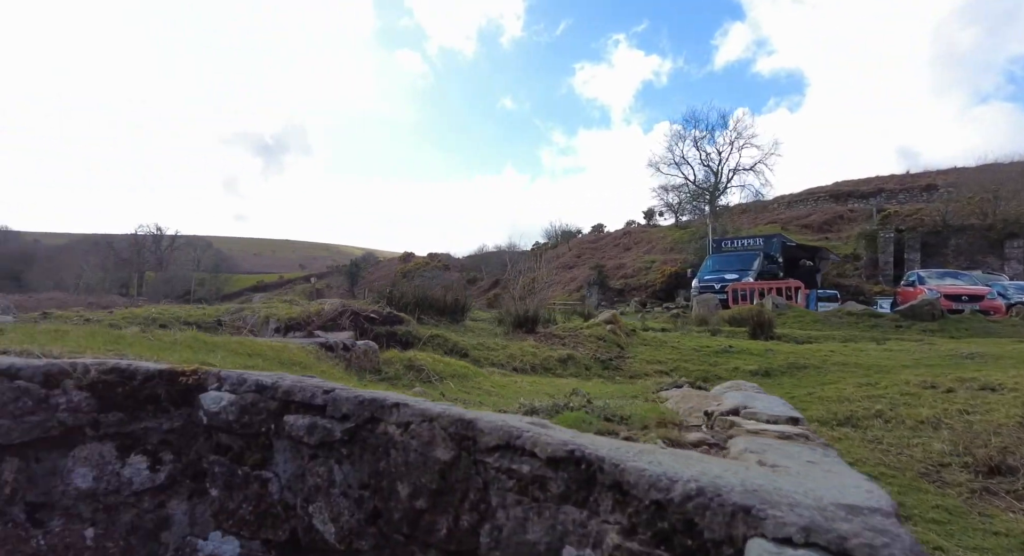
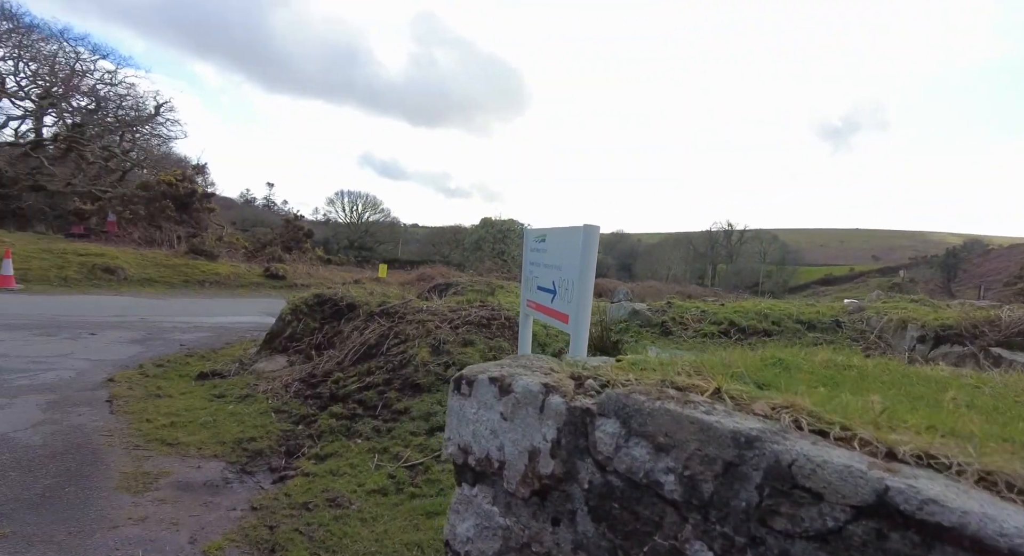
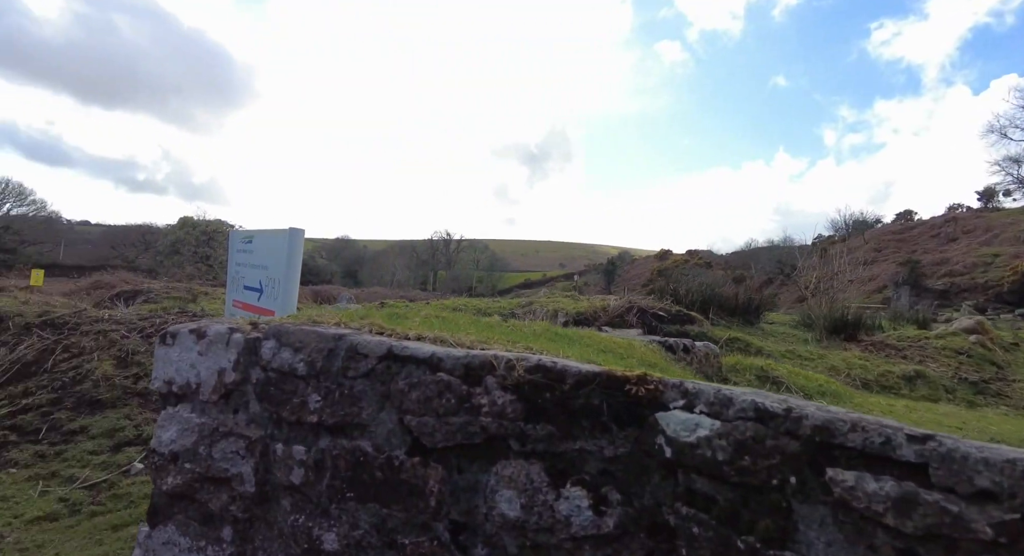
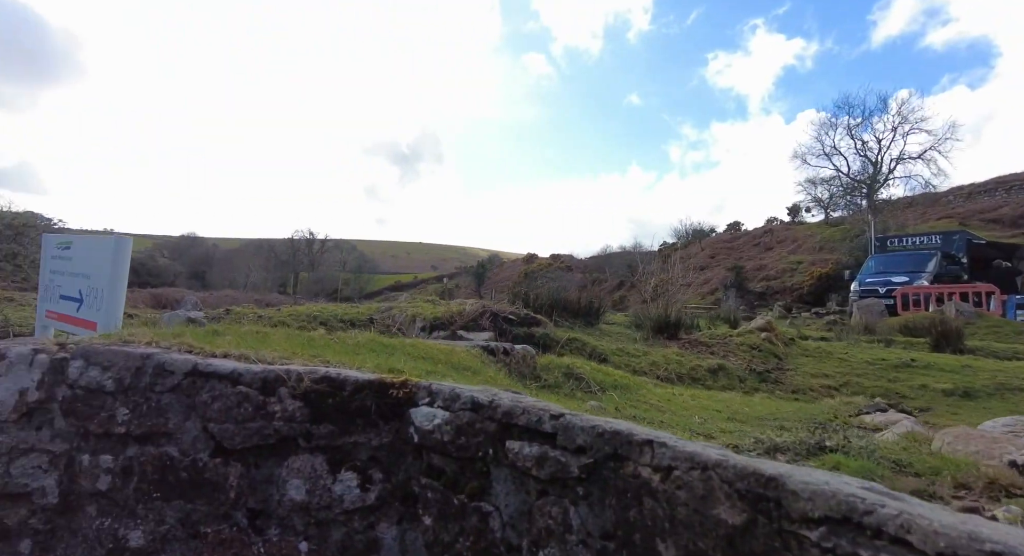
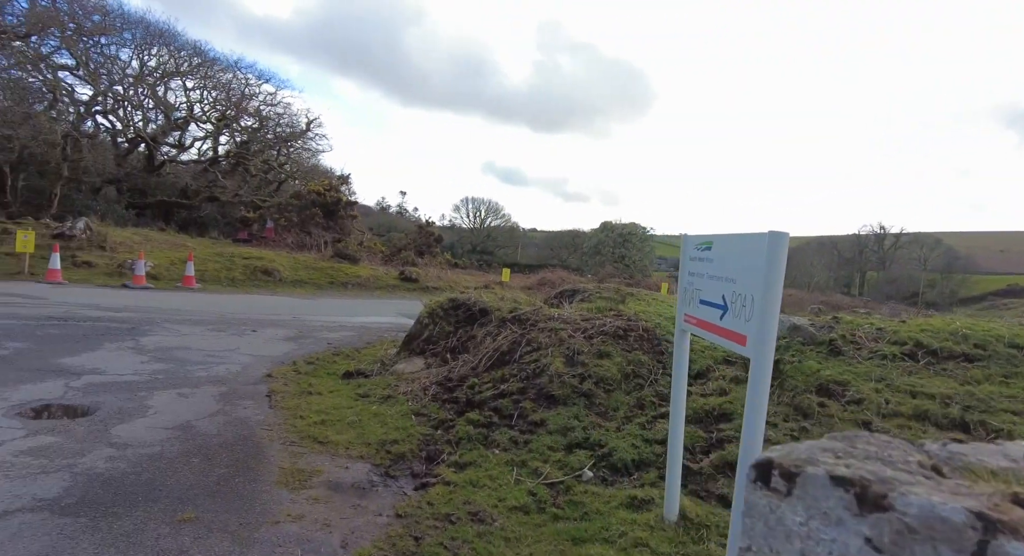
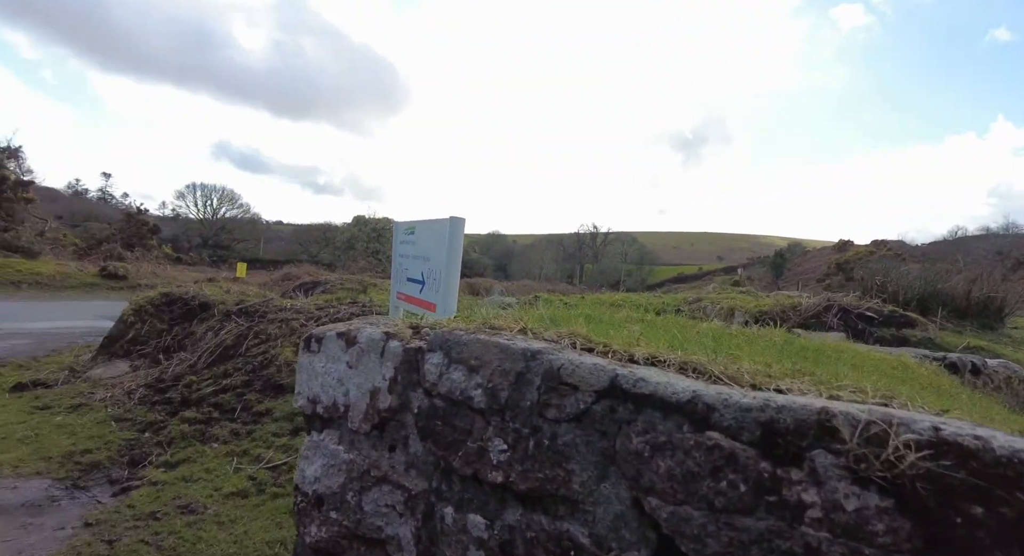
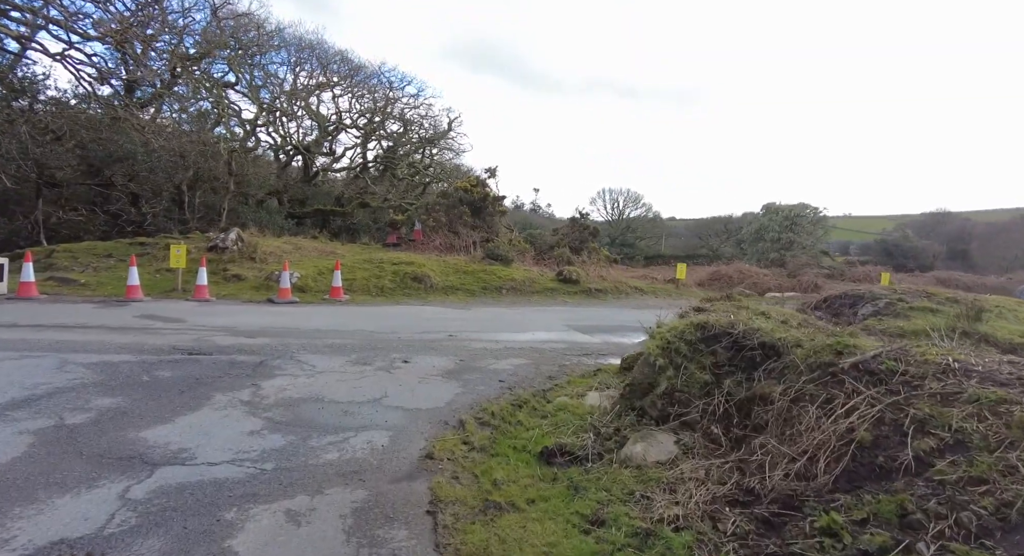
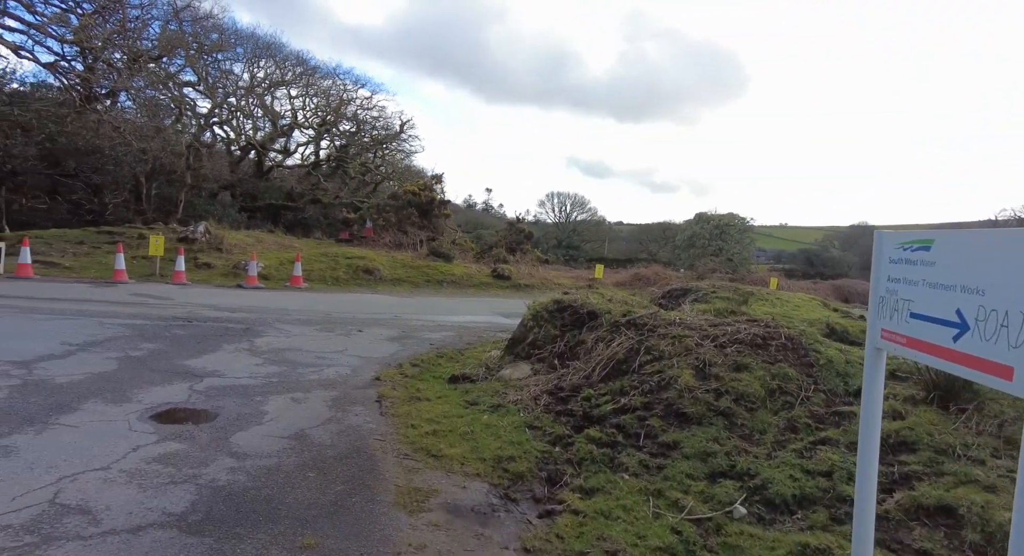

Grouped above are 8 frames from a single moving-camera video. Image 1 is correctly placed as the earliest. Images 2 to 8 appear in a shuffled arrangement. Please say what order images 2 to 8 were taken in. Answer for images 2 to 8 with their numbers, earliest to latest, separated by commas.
4, 3, 6, 2, 5, 8, 7
